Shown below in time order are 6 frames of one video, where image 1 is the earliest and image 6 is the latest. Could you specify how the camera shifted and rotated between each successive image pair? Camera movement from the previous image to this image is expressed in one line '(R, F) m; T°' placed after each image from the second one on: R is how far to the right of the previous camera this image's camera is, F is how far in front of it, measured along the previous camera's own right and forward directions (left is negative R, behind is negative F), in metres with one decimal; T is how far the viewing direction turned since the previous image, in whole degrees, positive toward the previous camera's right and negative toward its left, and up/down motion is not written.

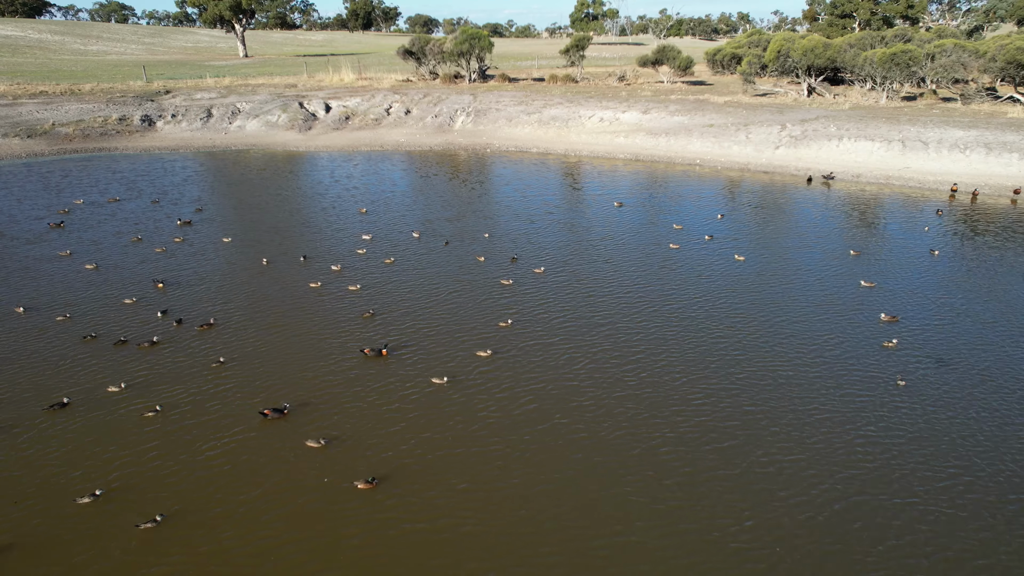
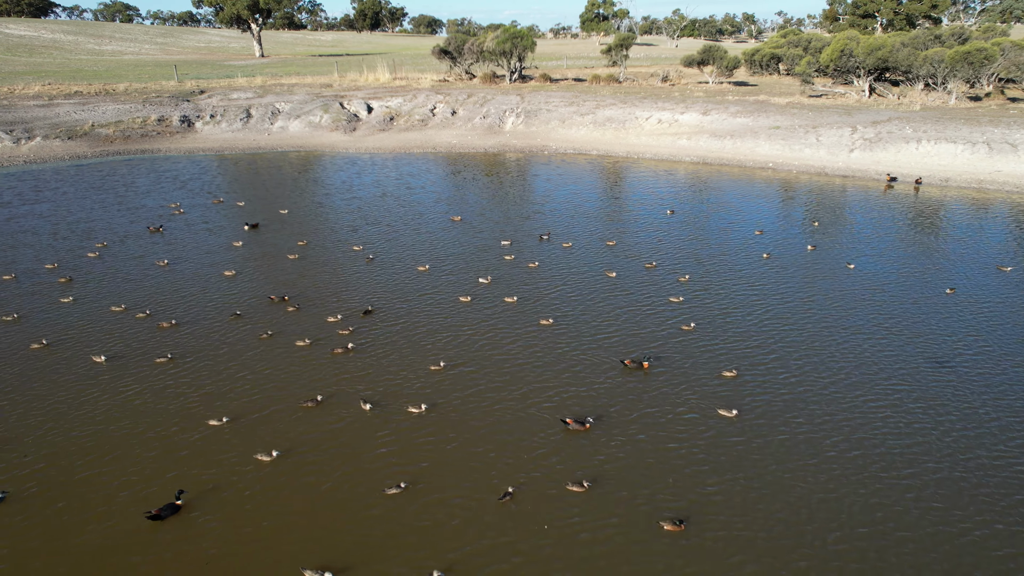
(-4.3, +1.6) m; 0°
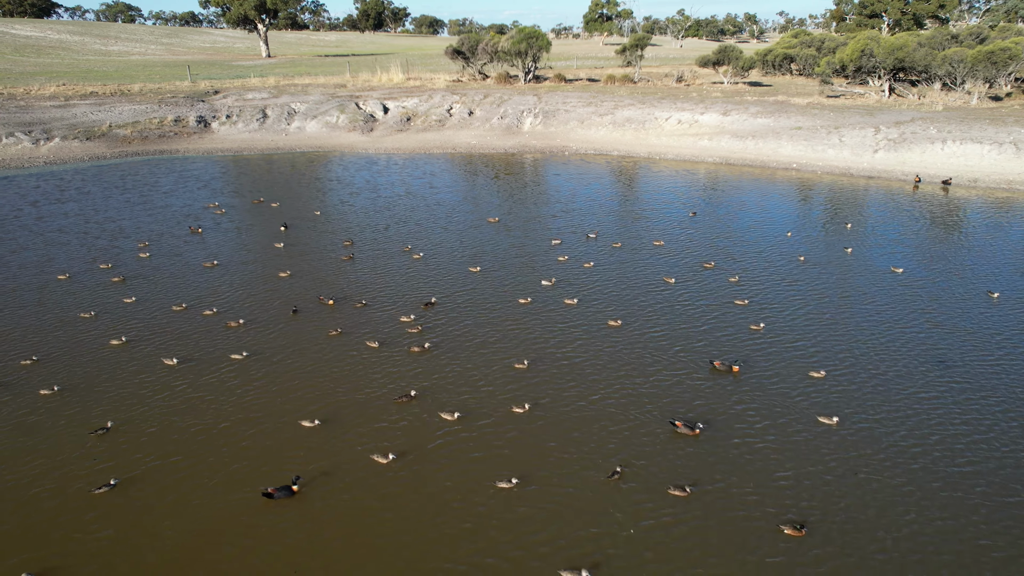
(-1.5, +0.1) m; 0°
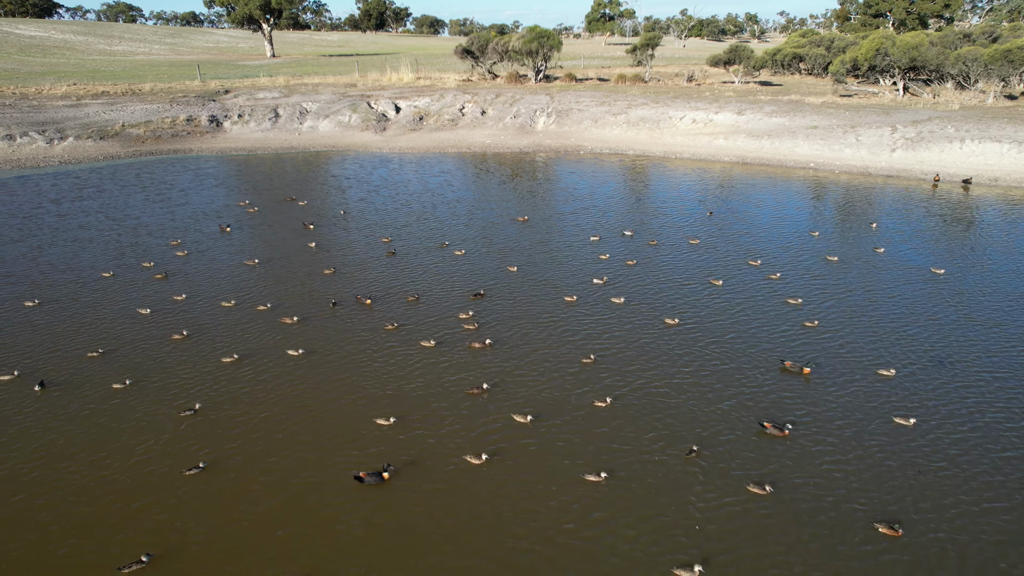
(-1.1, +0.1) m; 0°
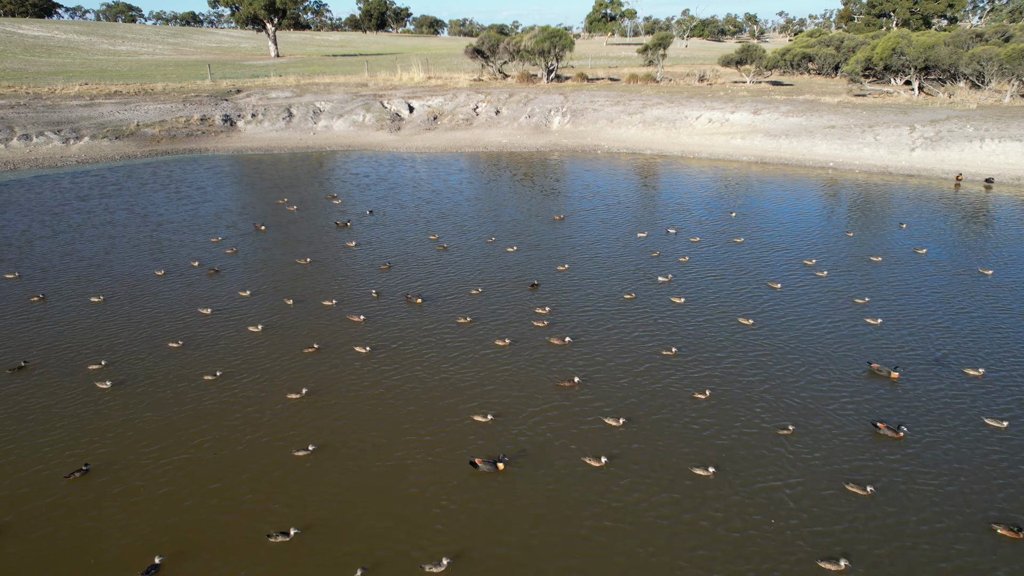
(-1.4, 0.0) m; 0°
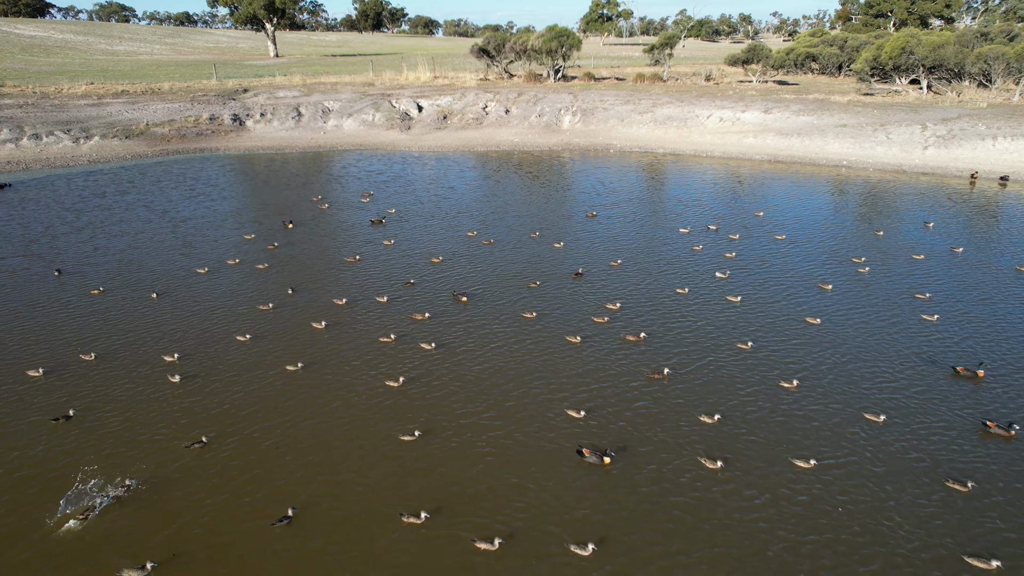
(-1.4, -0.1) m; 0°
